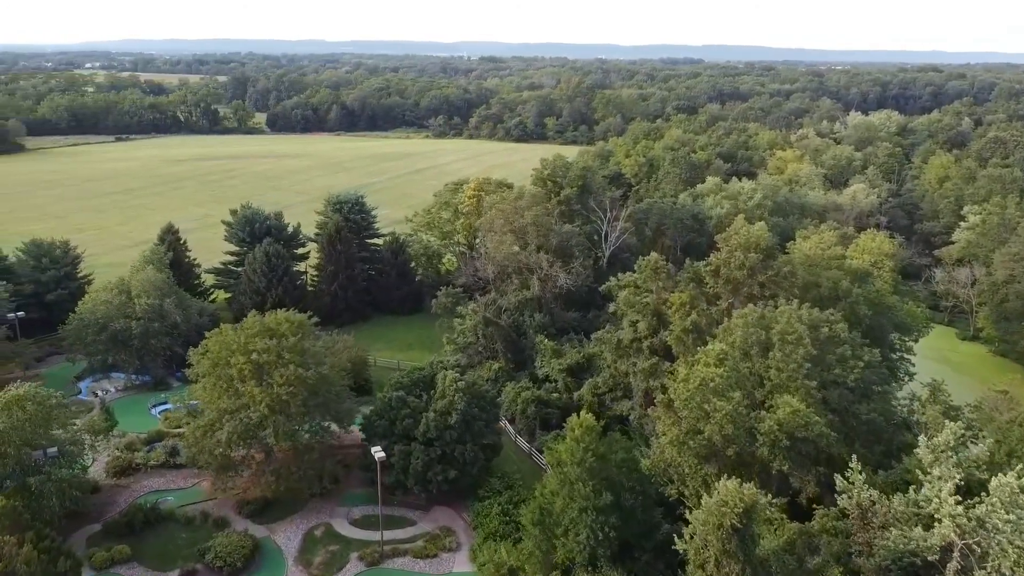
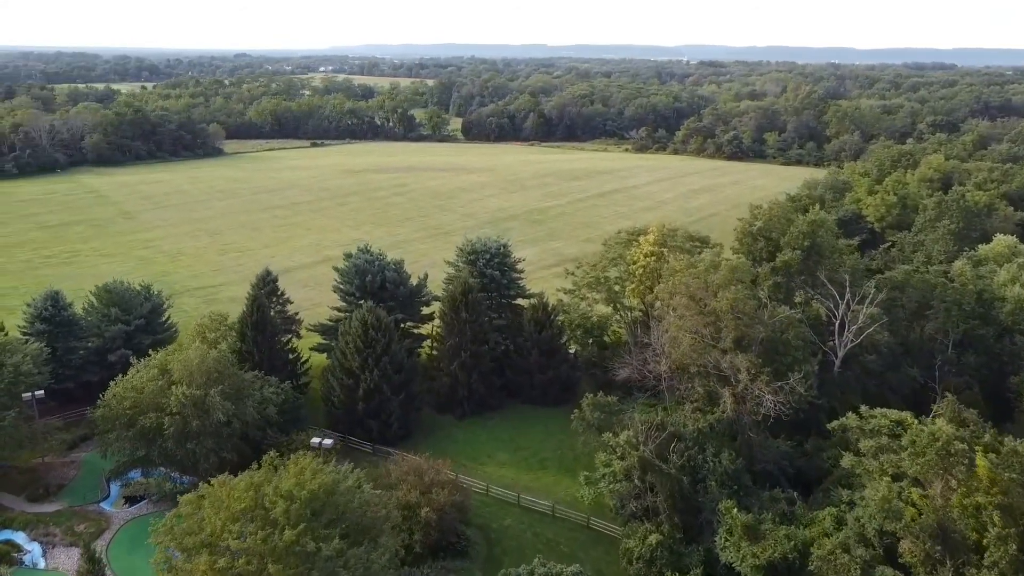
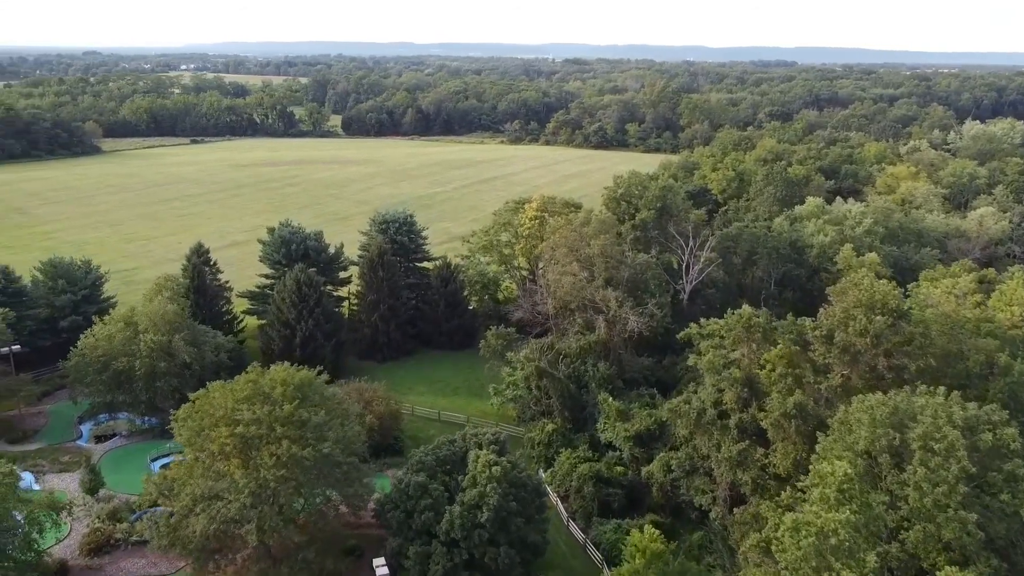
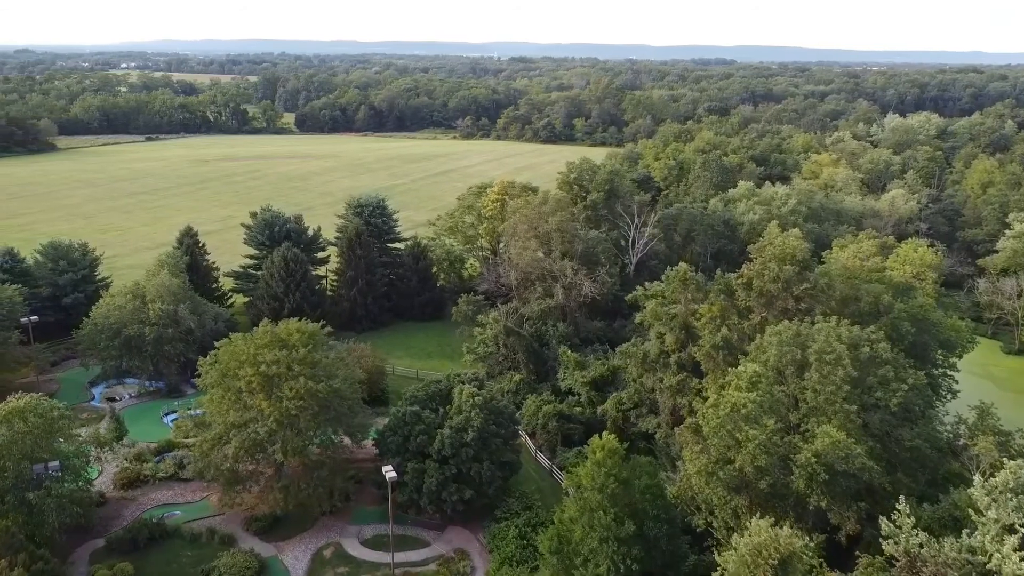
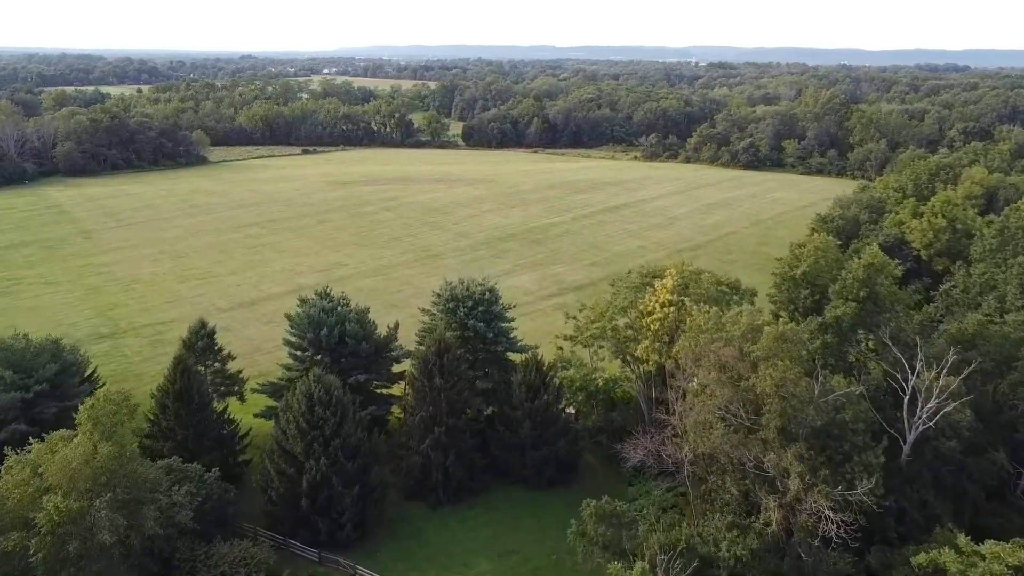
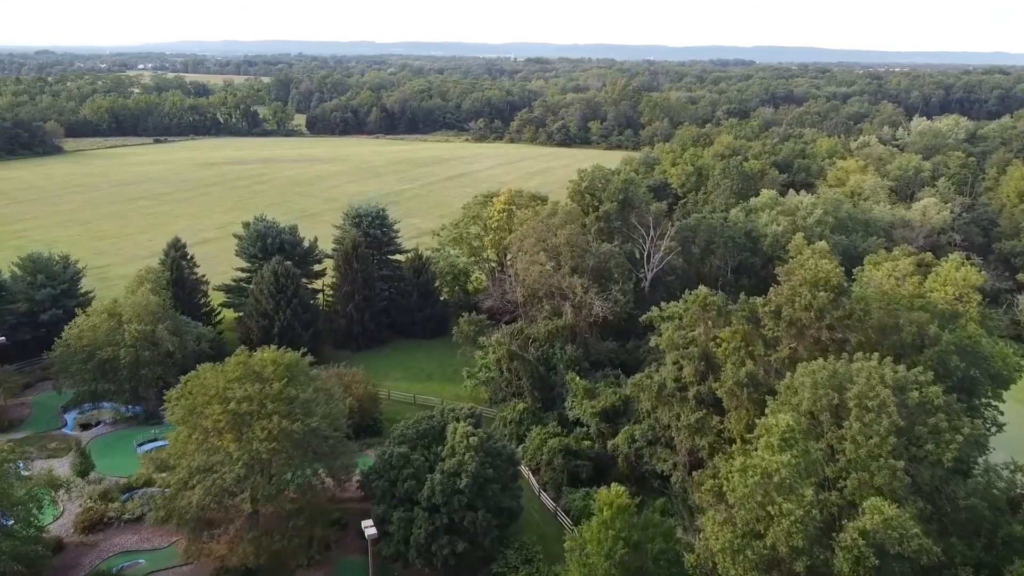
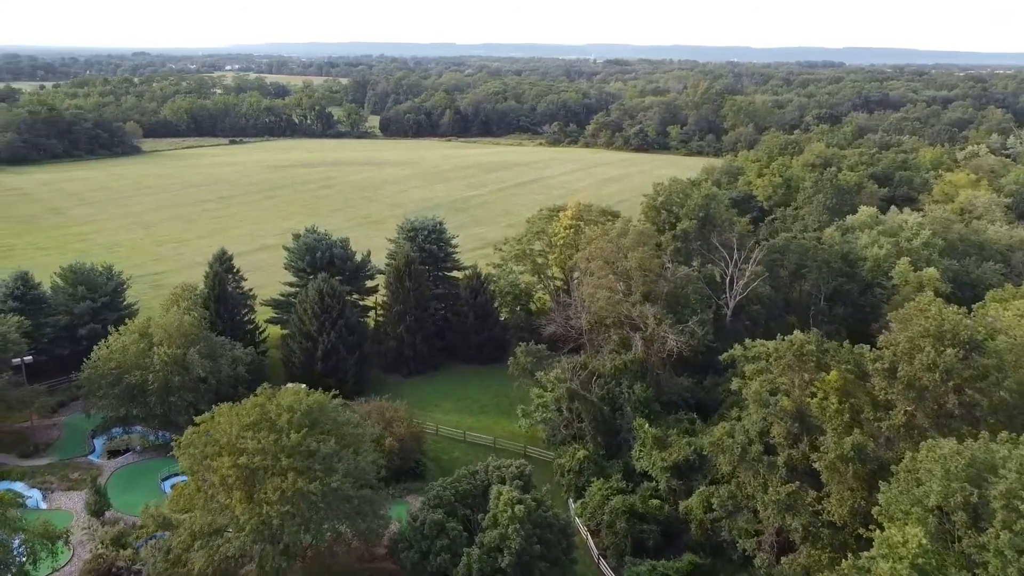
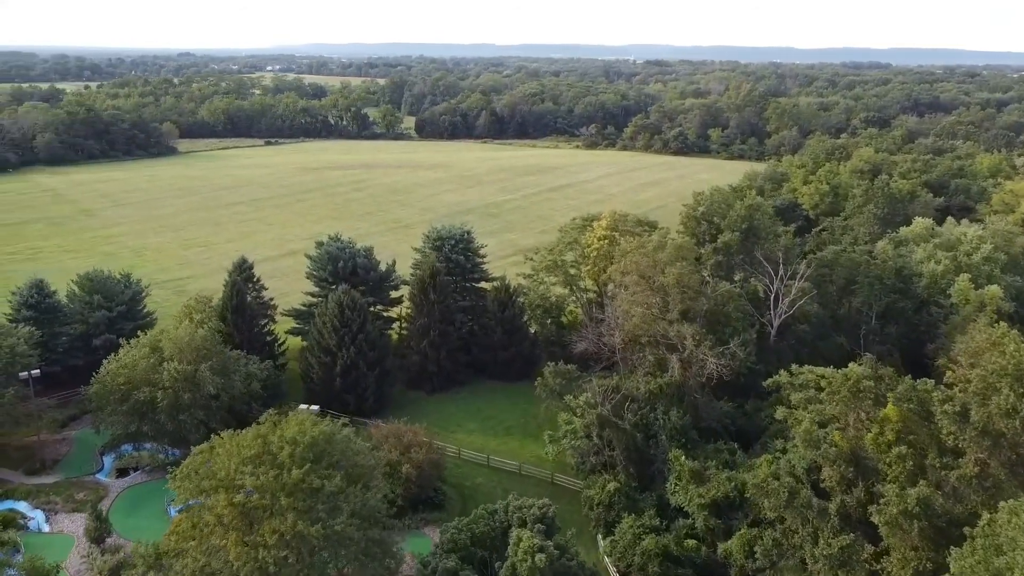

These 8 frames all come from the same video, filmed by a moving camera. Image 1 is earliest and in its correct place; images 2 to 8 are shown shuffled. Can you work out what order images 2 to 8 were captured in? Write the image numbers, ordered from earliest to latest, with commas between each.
4, 6, 3, 7, 8, 2, 5
